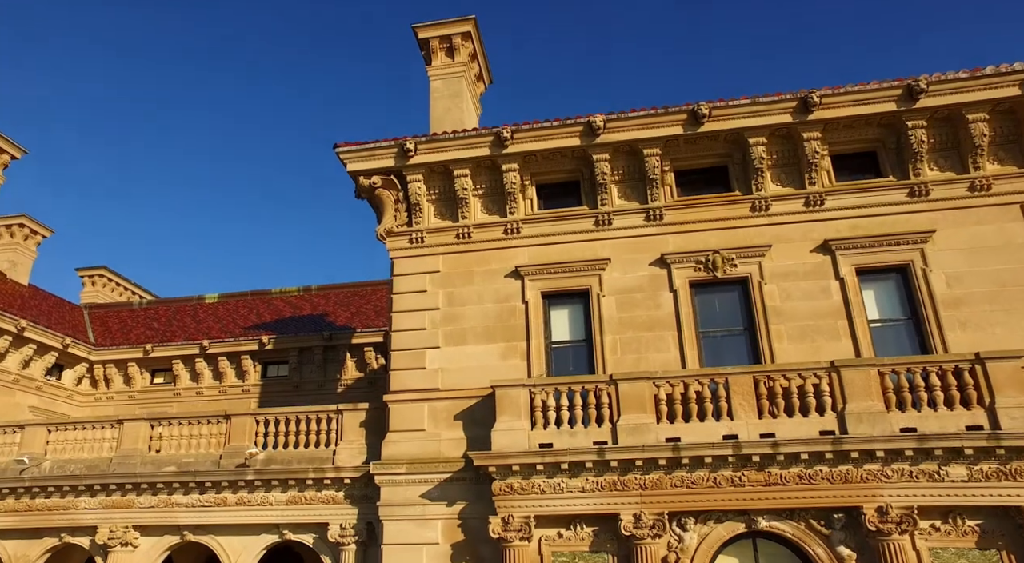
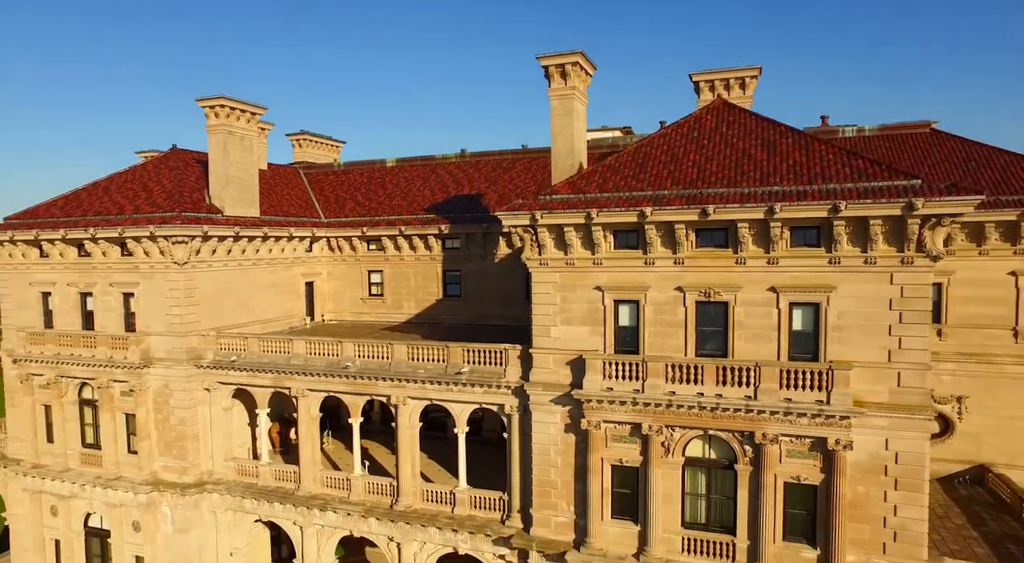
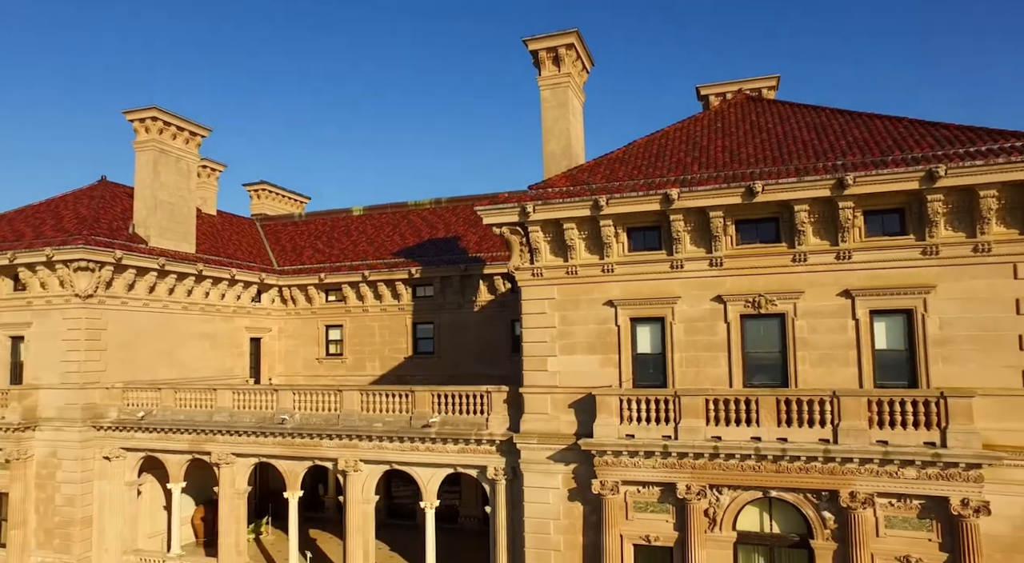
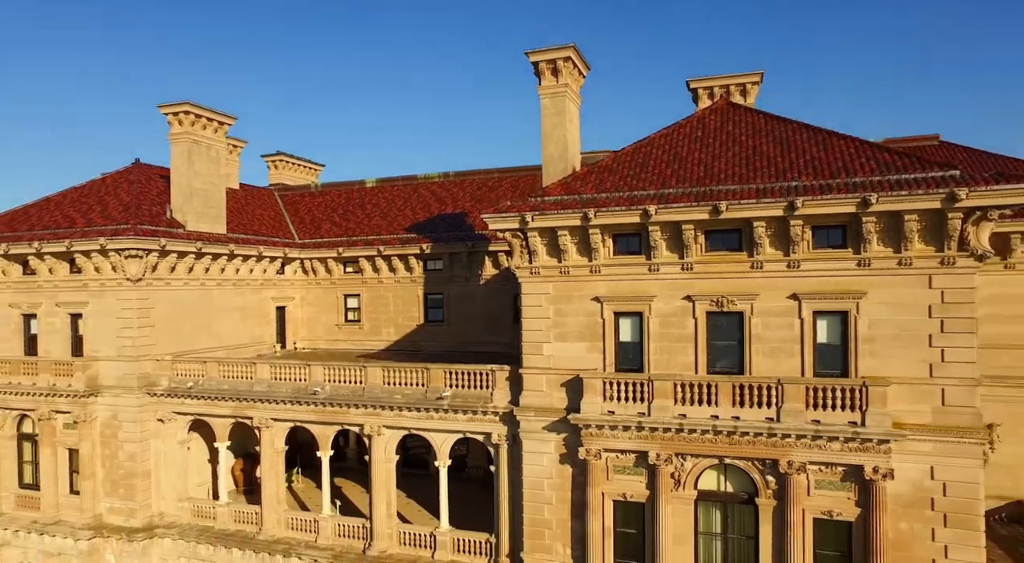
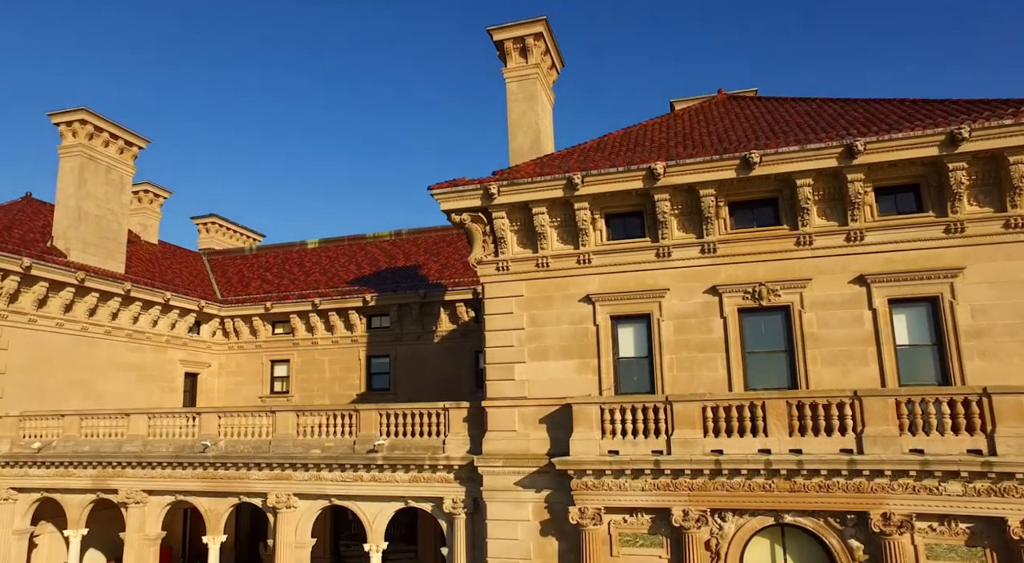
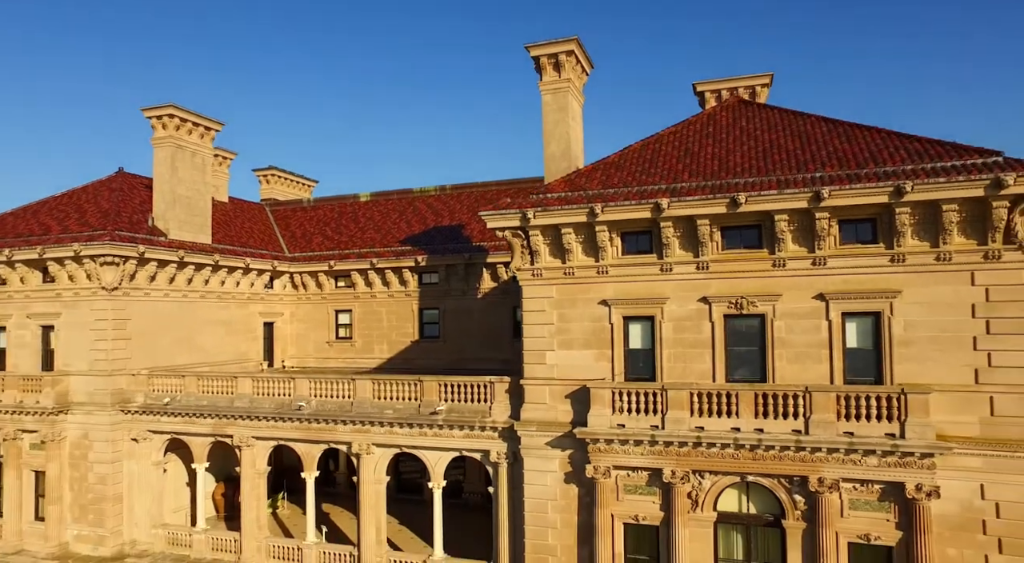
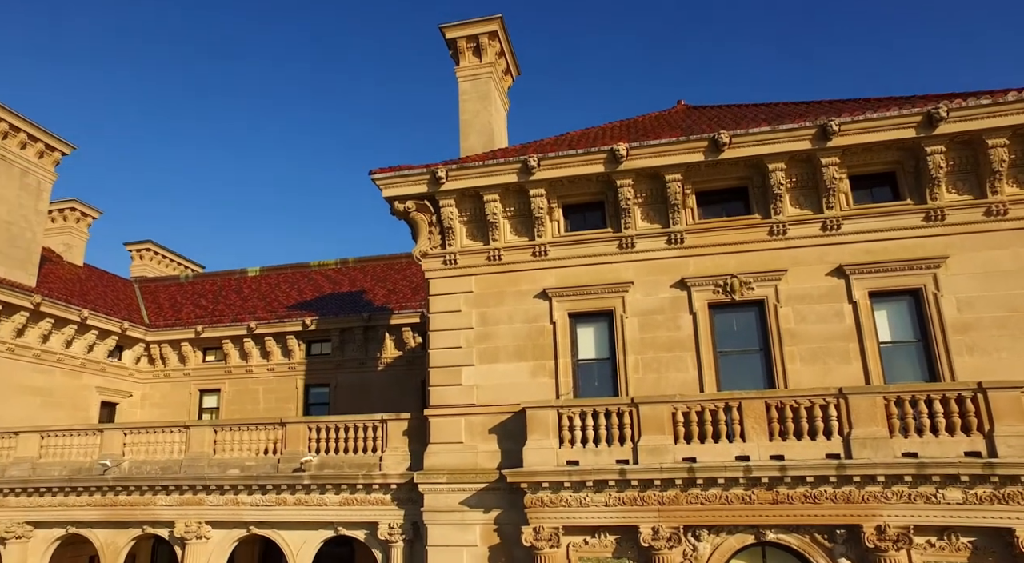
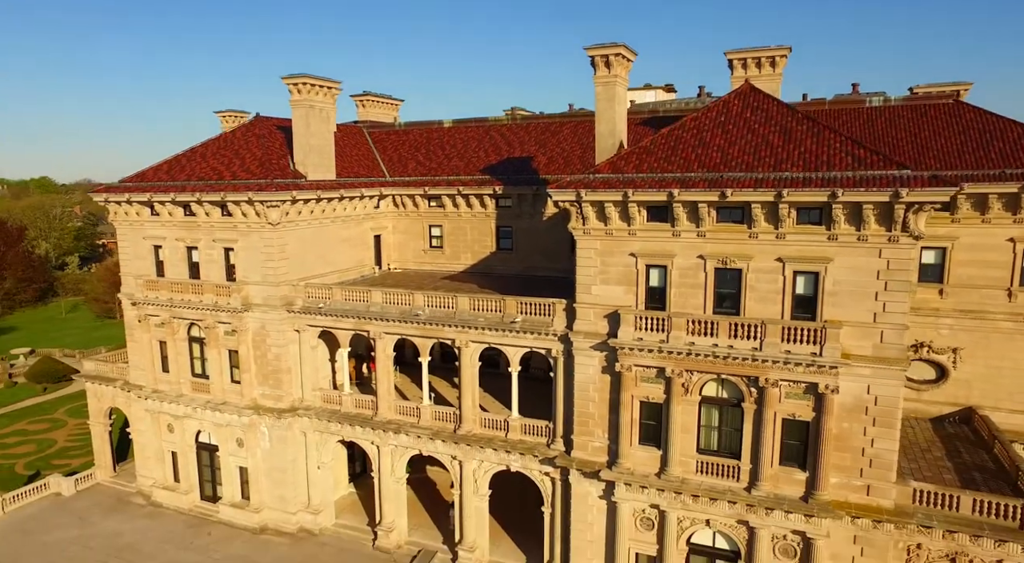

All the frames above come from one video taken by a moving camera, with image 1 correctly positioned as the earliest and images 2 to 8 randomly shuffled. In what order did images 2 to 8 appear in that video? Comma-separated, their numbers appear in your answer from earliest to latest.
7, 5, 3, 6, 4, 2, 8
